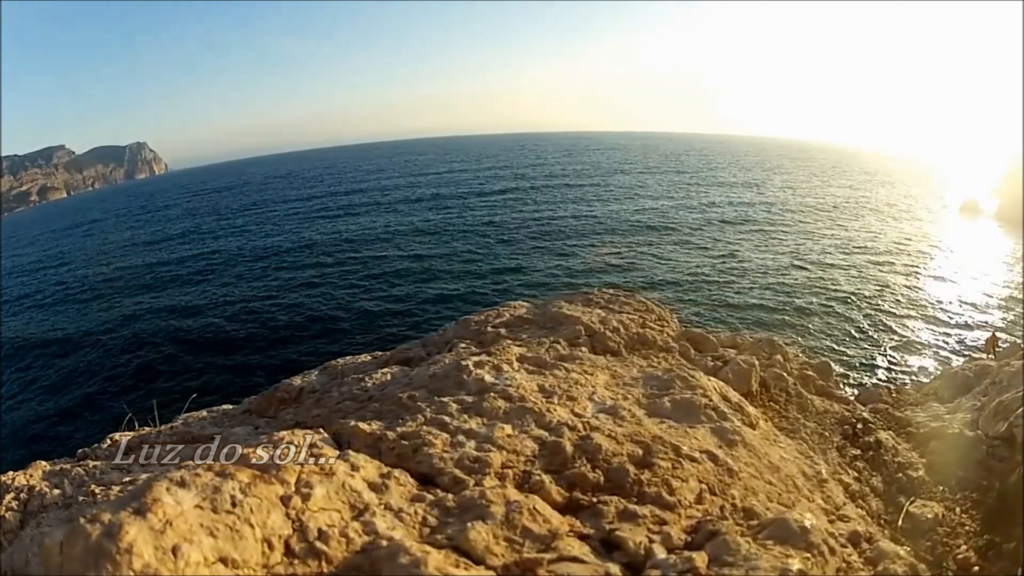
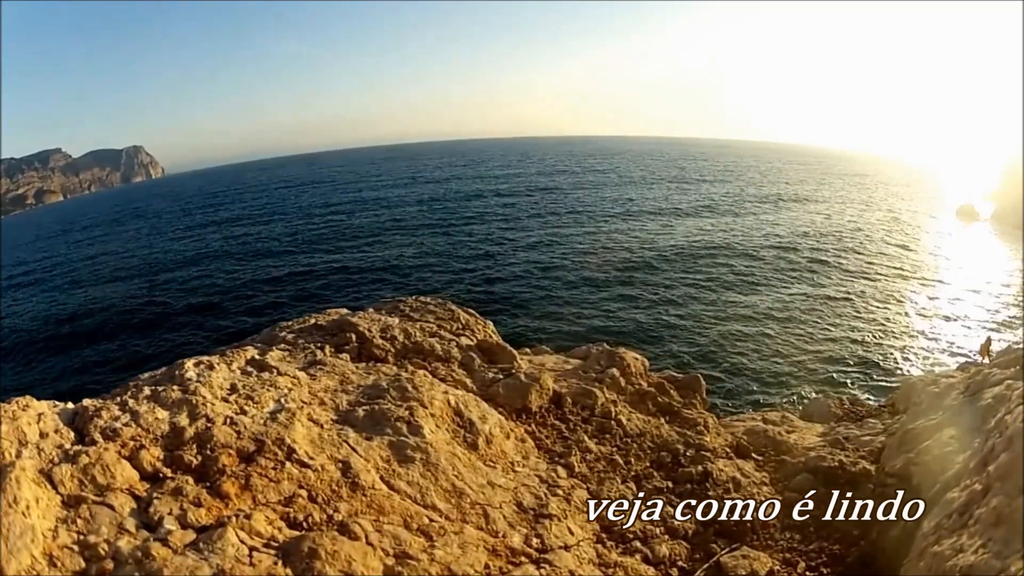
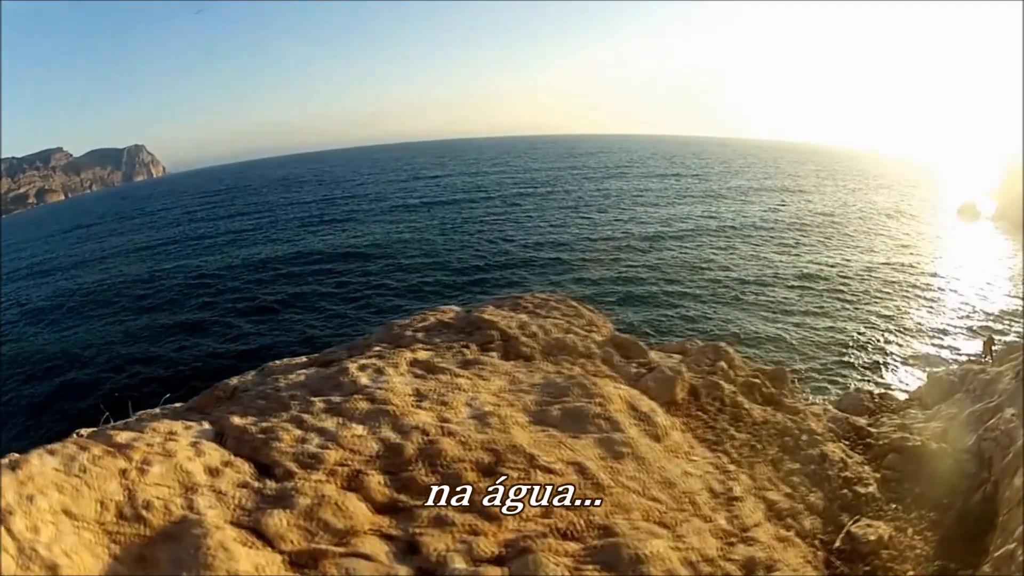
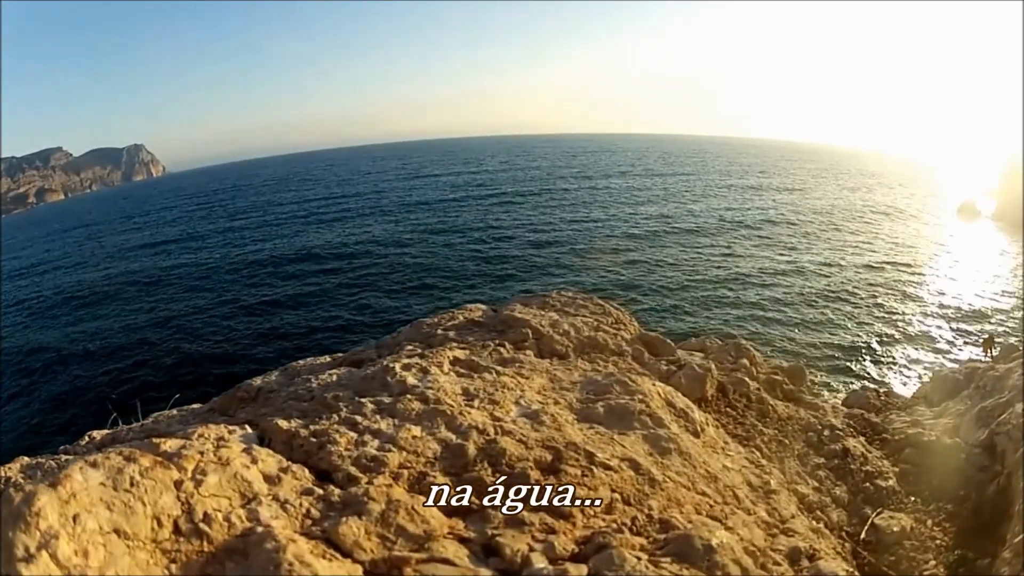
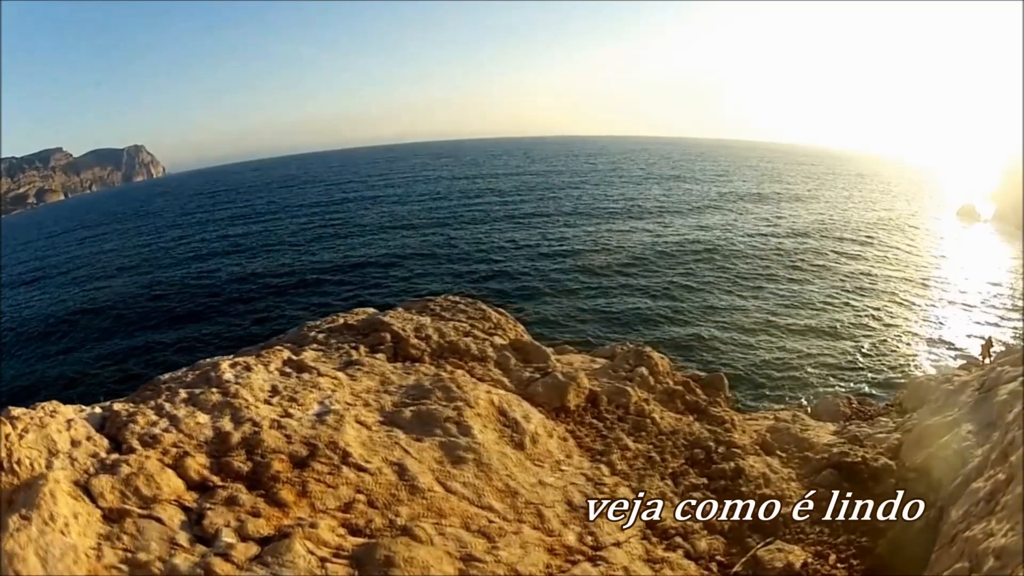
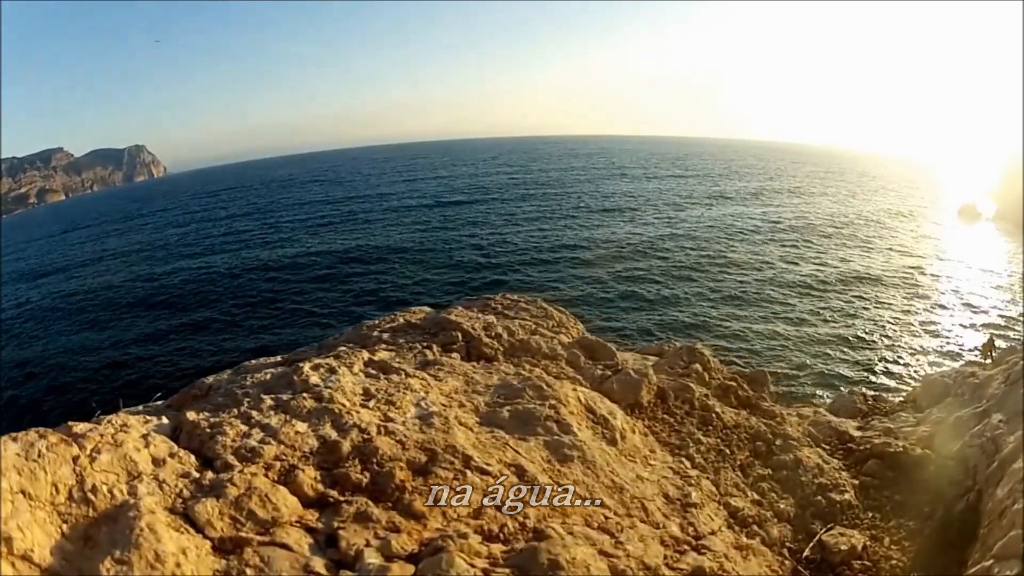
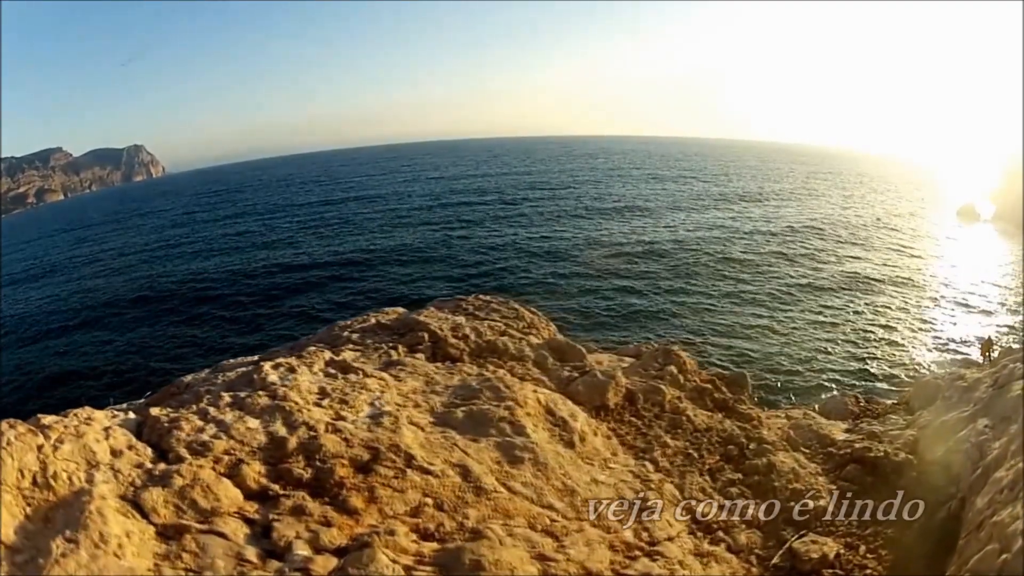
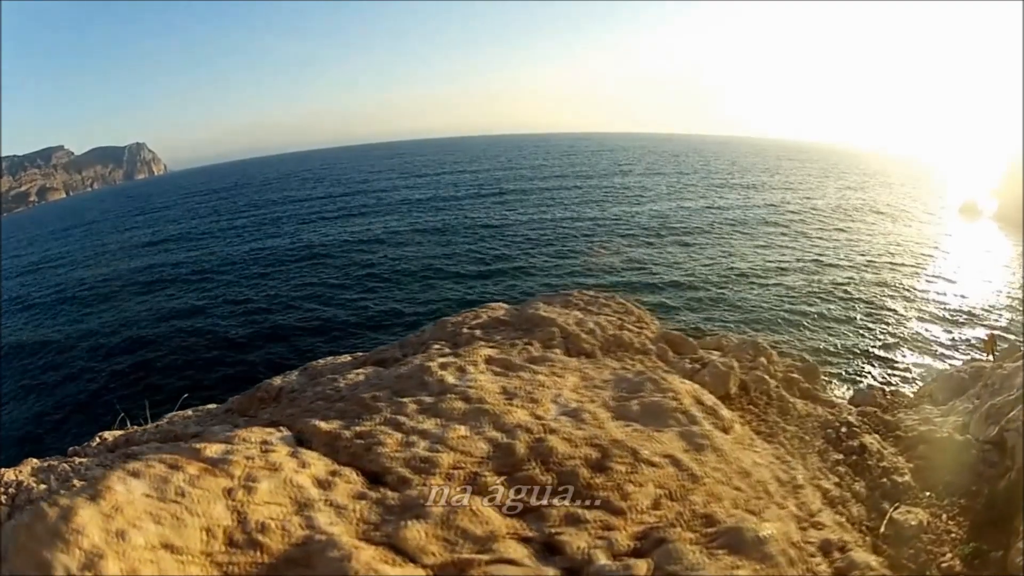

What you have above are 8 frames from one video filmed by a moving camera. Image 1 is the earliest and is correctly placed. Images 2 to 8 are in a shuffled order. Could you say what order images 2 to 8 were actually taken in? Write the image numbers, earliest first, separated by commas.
8, 4, 3, 6, 7, 5, 2
